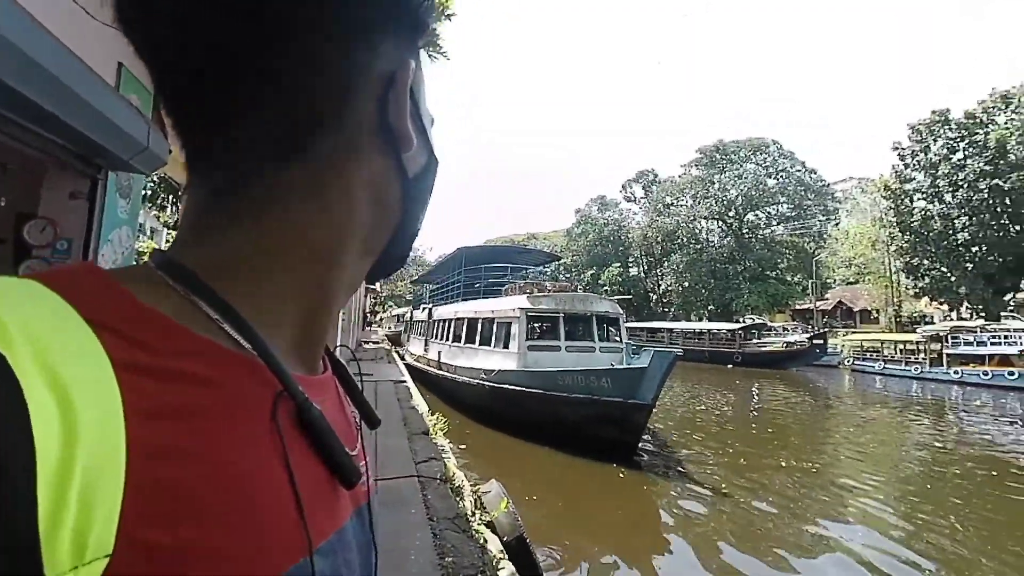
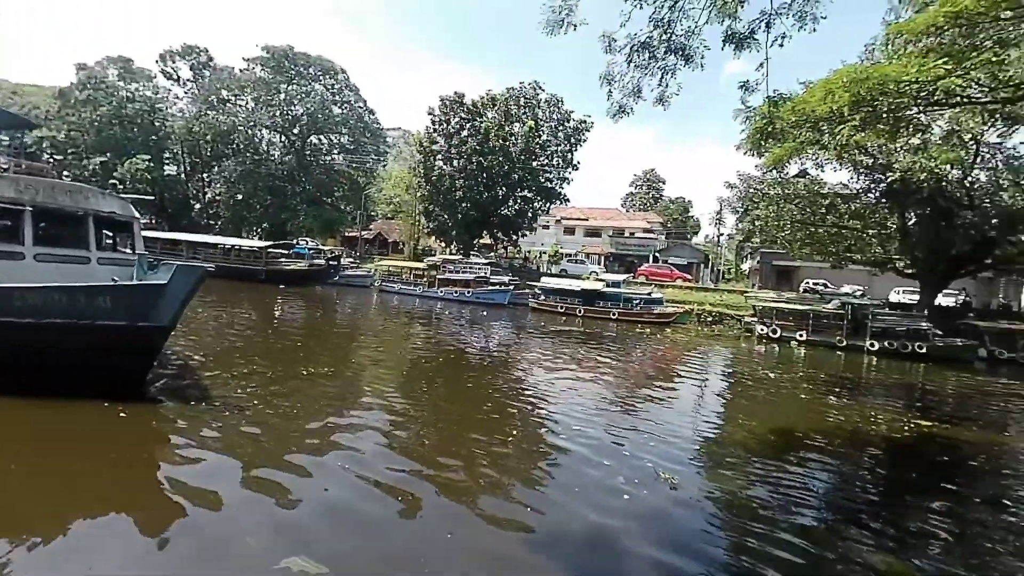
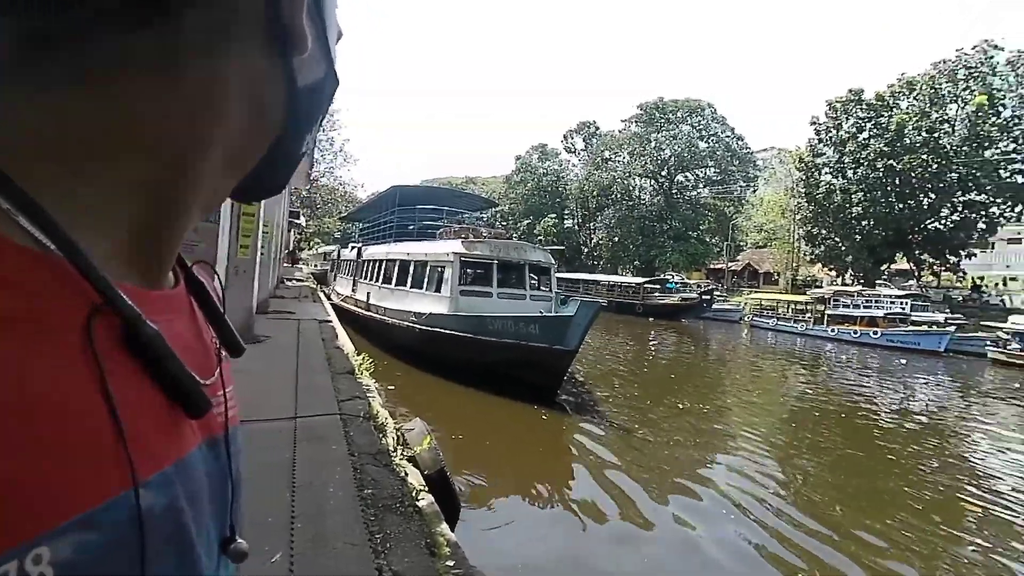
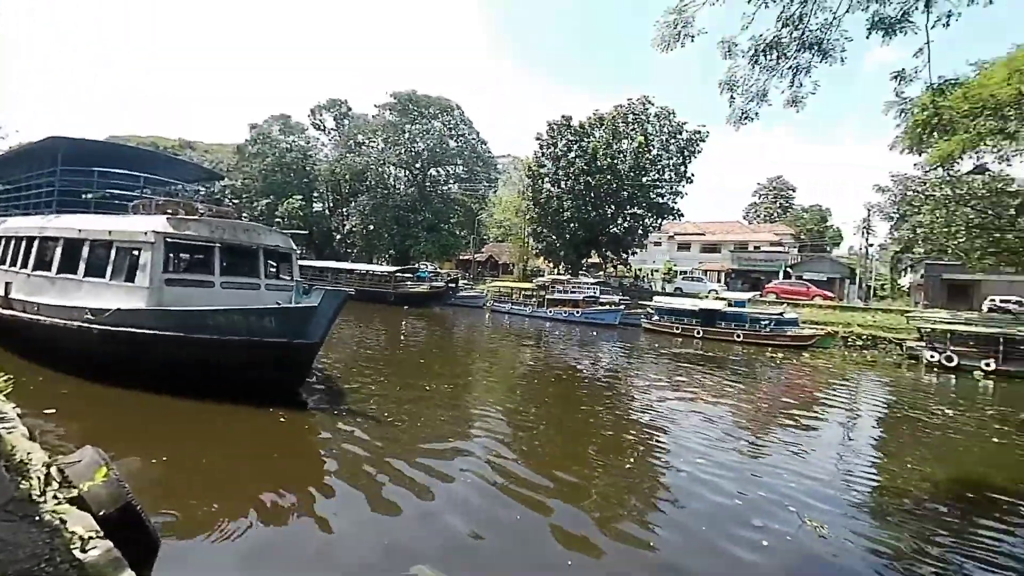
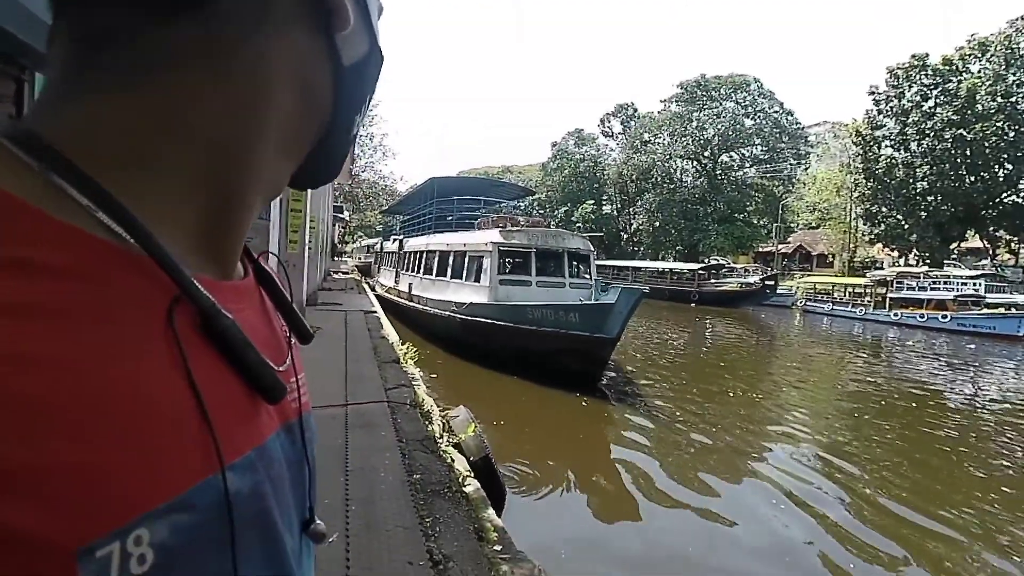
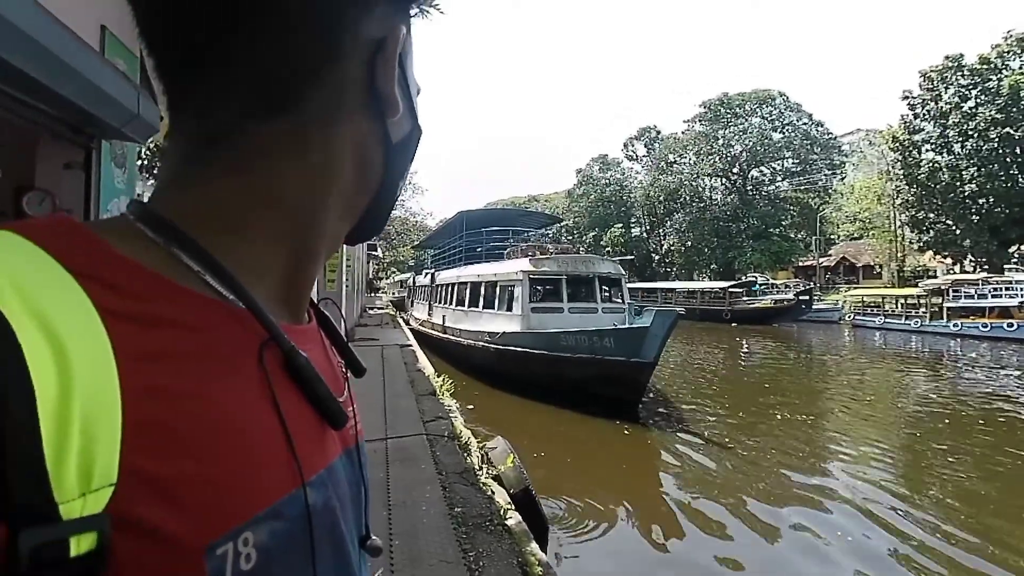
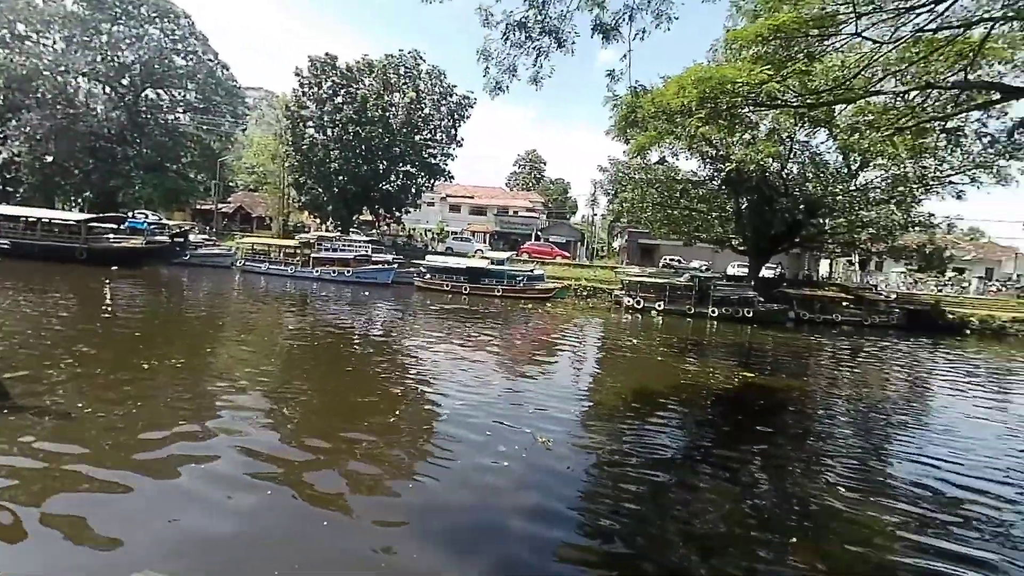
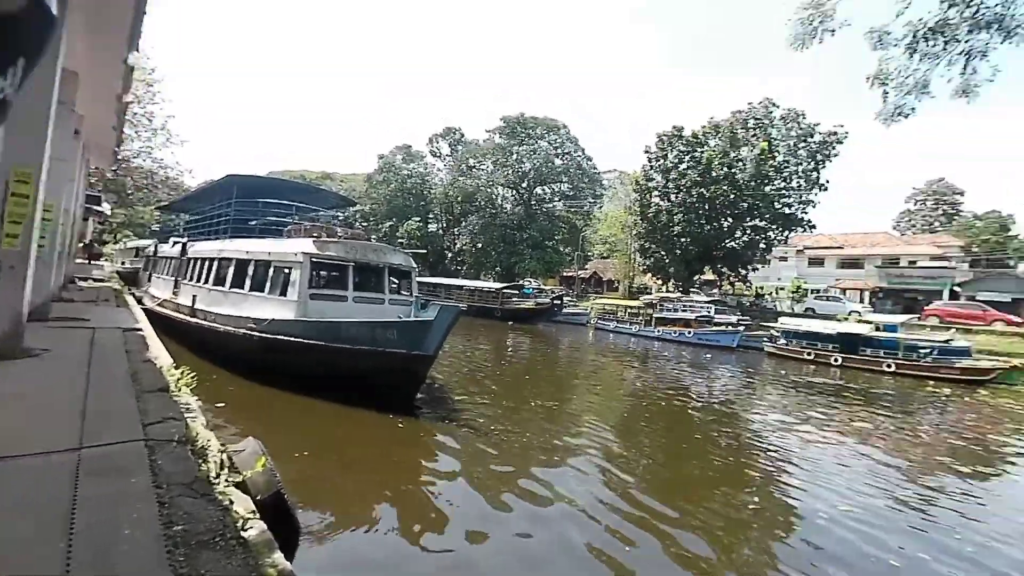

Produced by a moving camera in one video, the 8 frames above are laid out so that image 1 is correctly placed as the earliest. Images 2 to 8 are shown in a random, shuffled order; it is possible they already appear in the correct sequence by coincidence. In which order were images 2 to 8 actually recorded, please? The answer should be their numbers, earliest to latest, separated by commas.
5, 6, 3, 8, 4, 2, 7
